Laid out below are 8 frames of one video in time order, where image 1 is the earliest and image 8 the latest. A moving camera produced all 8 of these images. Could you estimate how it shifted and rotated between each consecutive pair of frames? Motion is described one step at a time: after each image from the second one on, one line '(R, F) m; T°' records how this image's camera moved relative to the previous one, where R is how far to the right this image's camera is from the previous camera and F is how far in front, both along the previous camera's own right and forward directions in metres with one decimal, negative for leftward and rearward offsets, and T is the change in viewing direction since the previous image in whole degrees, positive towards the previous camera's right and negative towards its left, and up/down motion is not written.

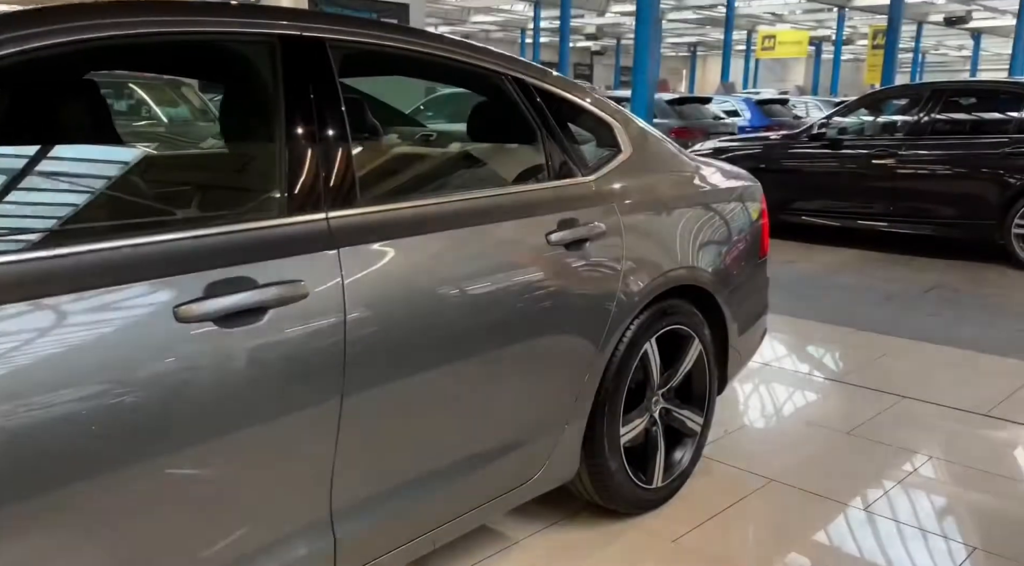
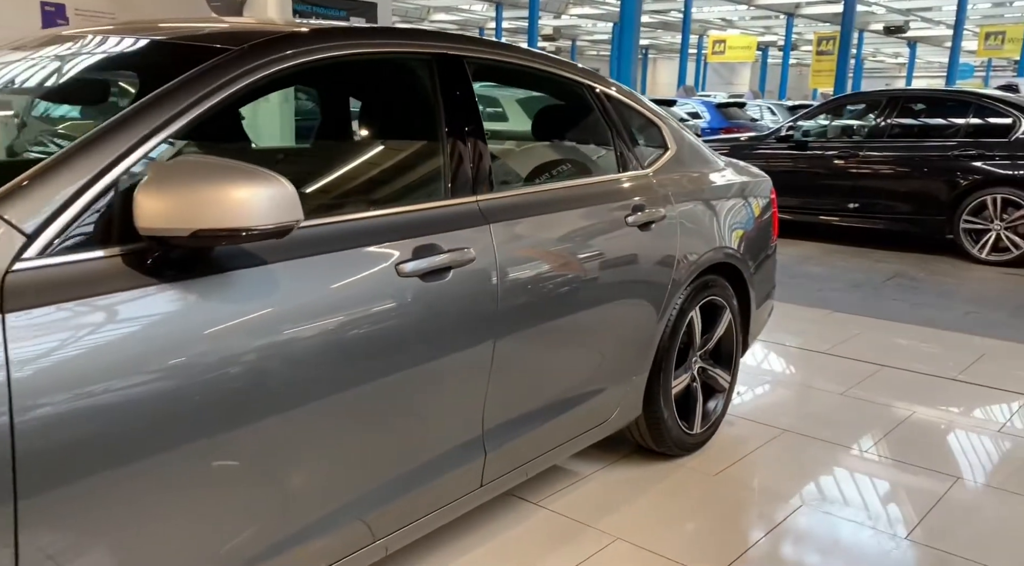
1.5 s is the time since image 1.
(-0.4, -0.5) m; +4°
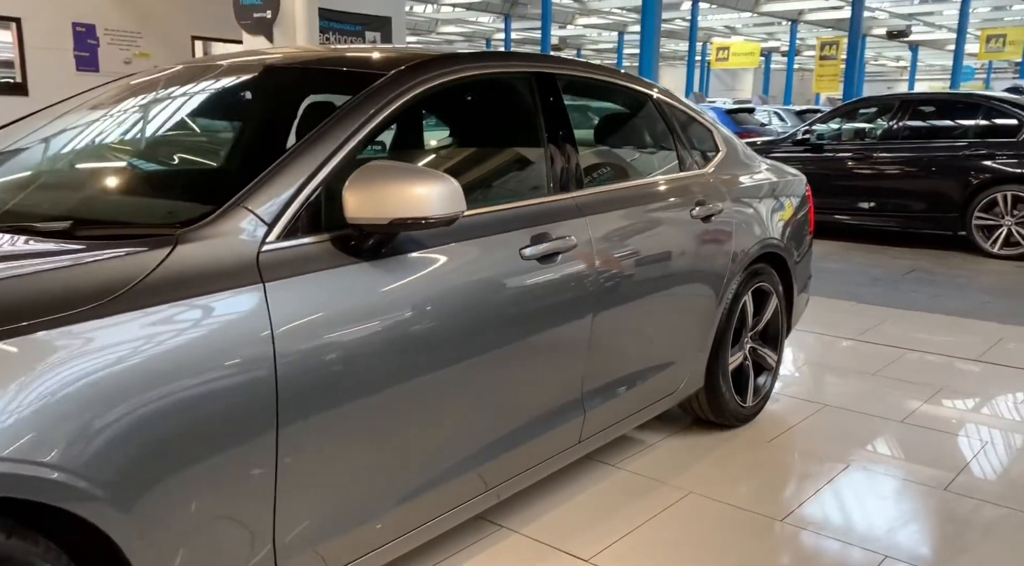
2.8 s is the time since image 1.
(-0.3, -0.4) m; 0°
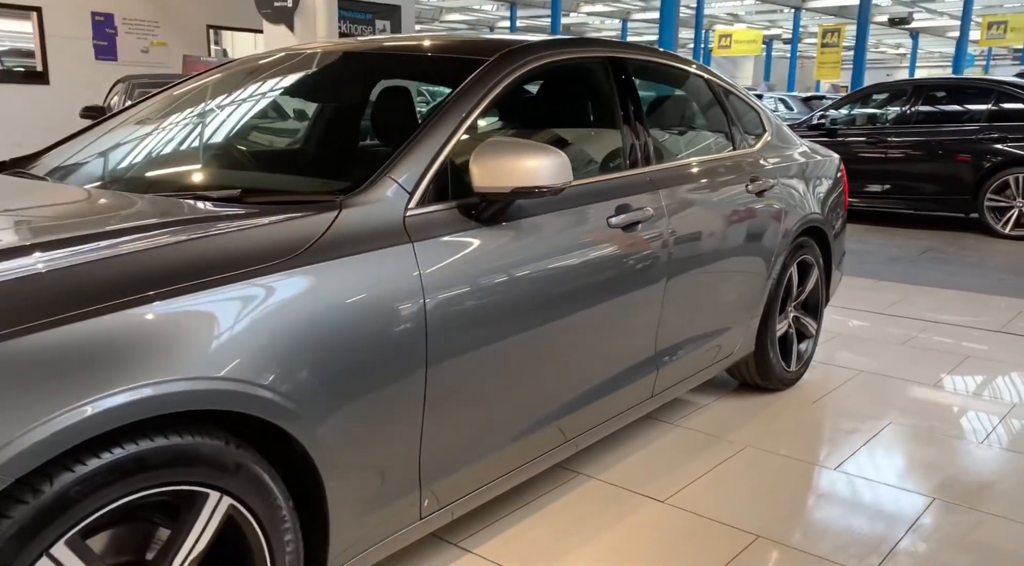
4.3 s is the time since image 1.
(-0.3, -0.2) m; 0°
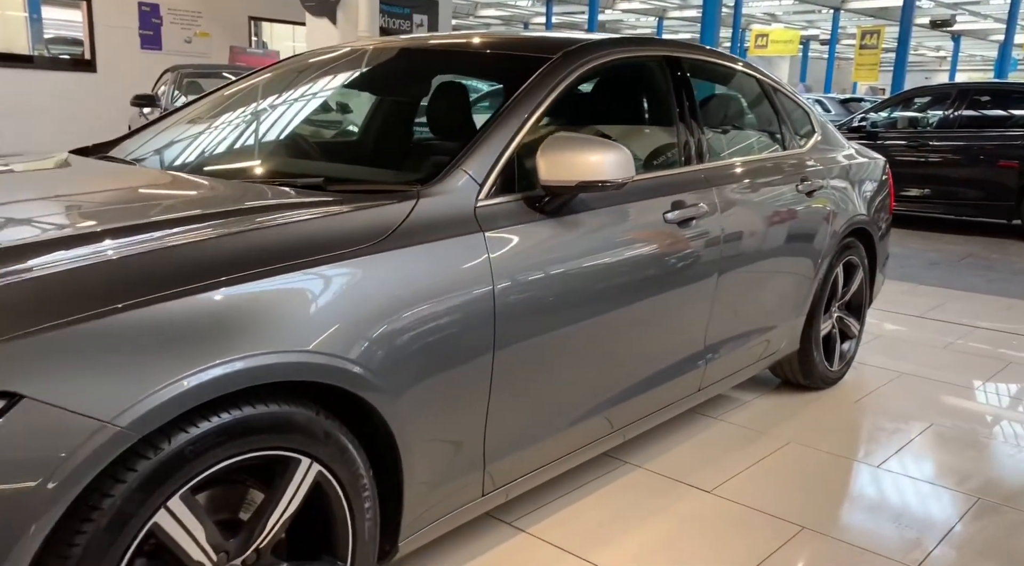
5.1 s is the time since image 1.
(-0.1, -0.1) m; -2°
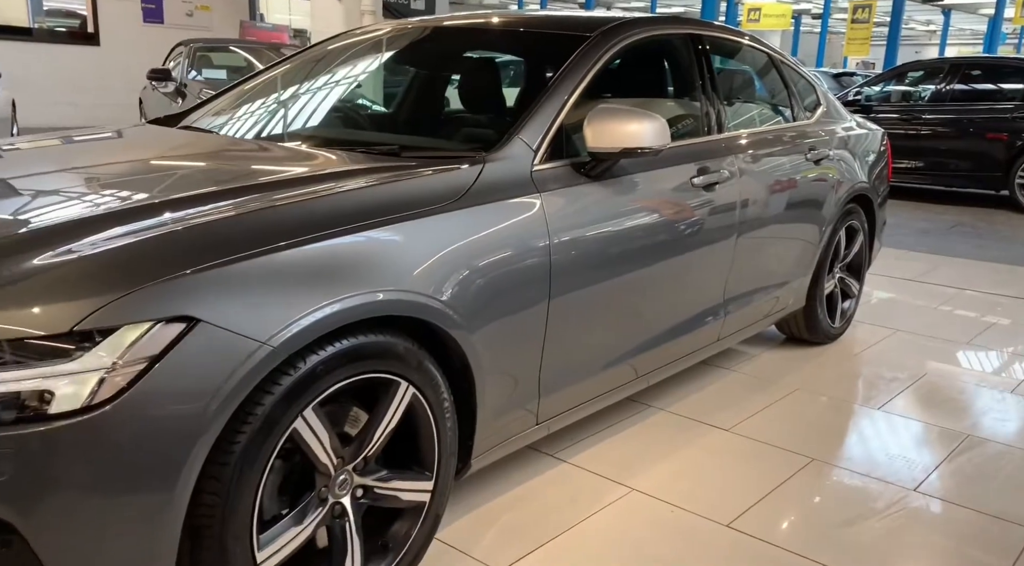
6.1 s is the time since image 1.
(-0.2, -0.3) m; +1°
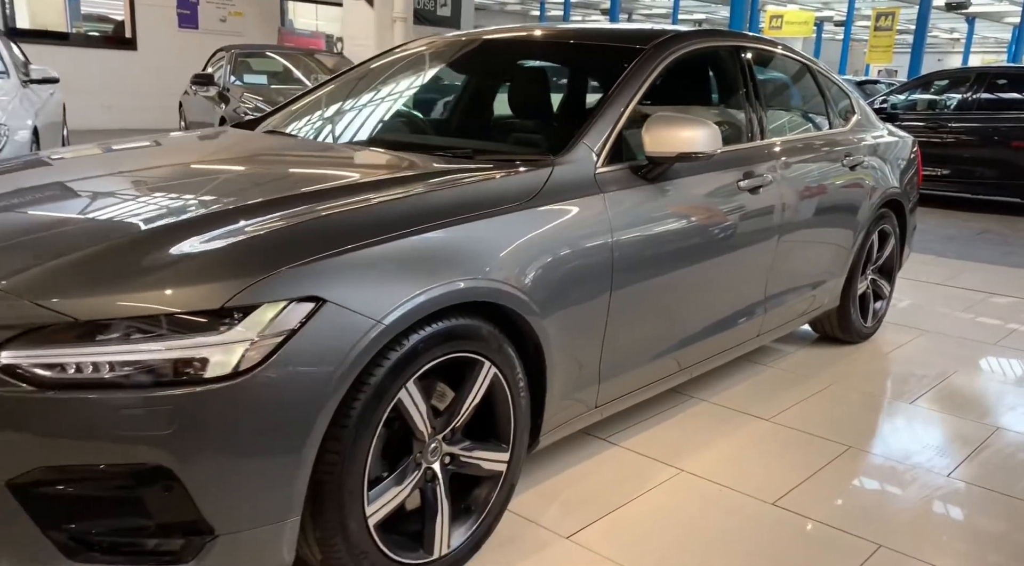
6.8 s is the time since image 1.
(-0.1, -0.2) m; -1°
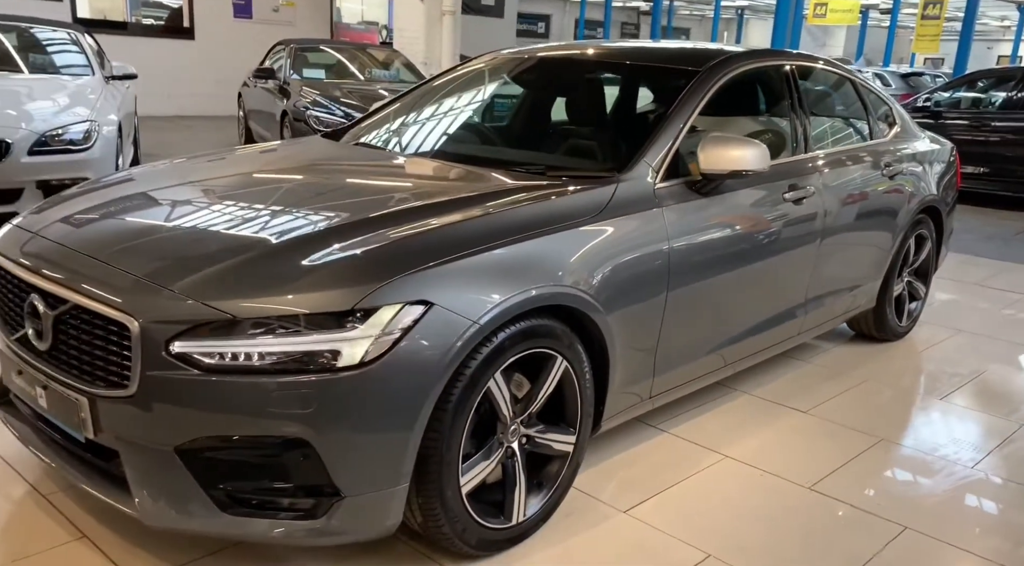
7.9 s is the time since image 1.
(-0.1, -0.3) m; -2°
